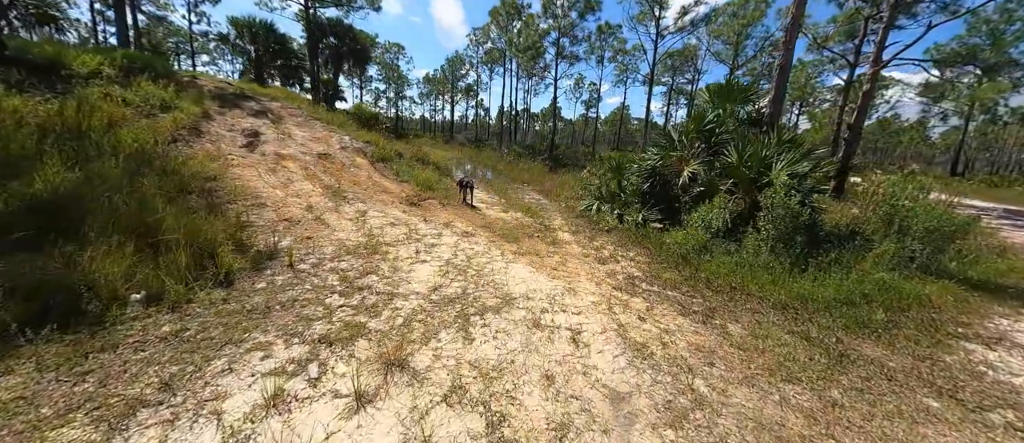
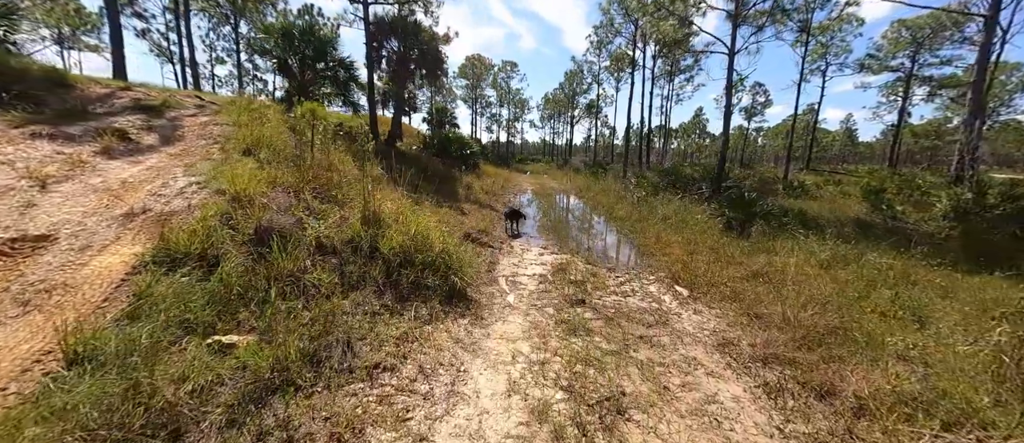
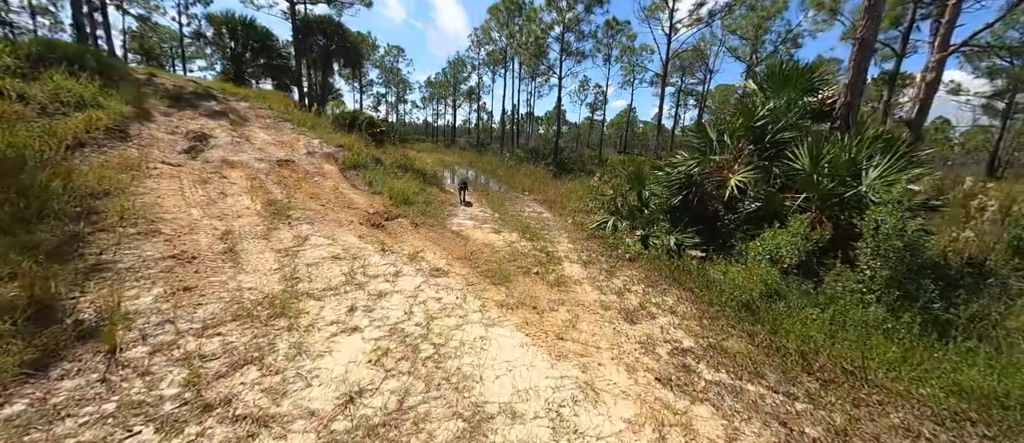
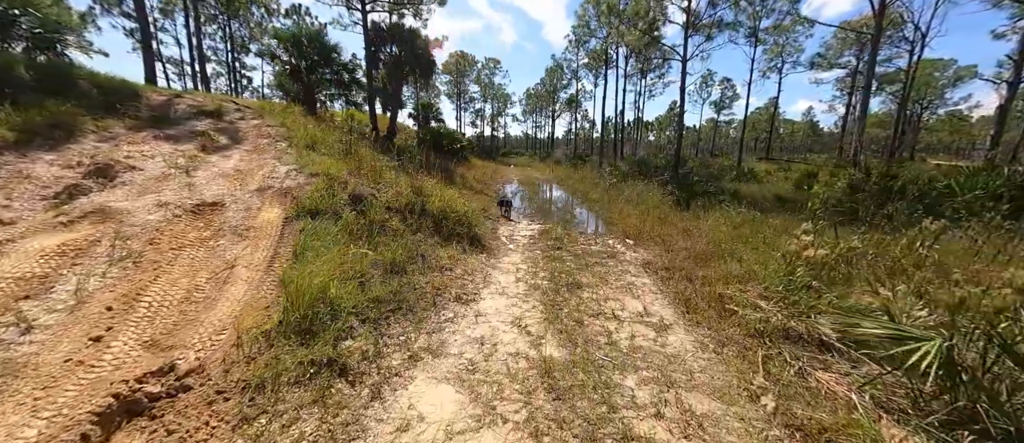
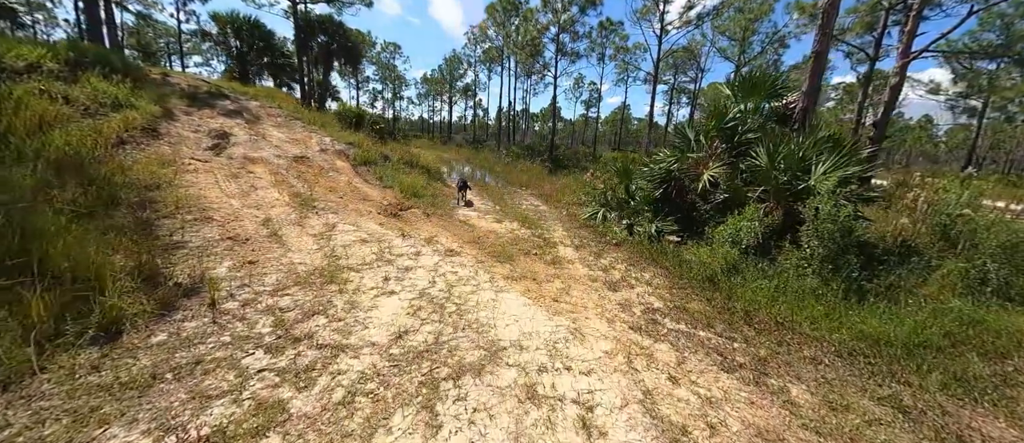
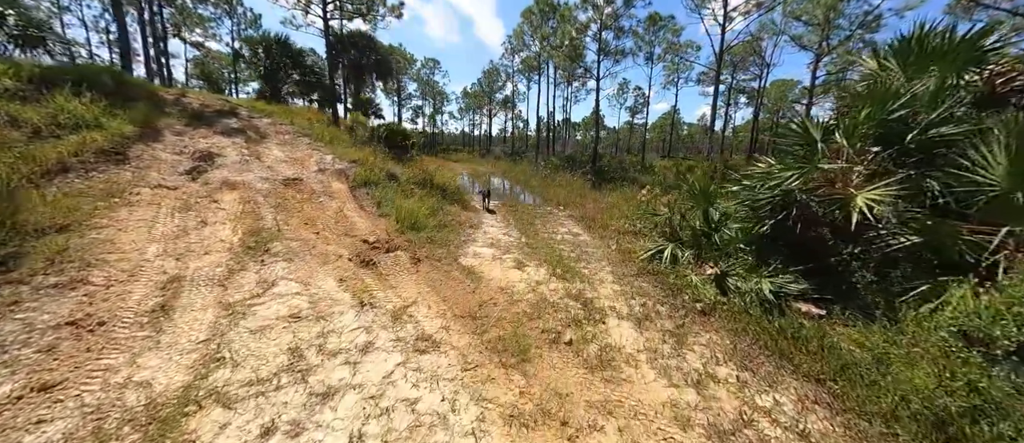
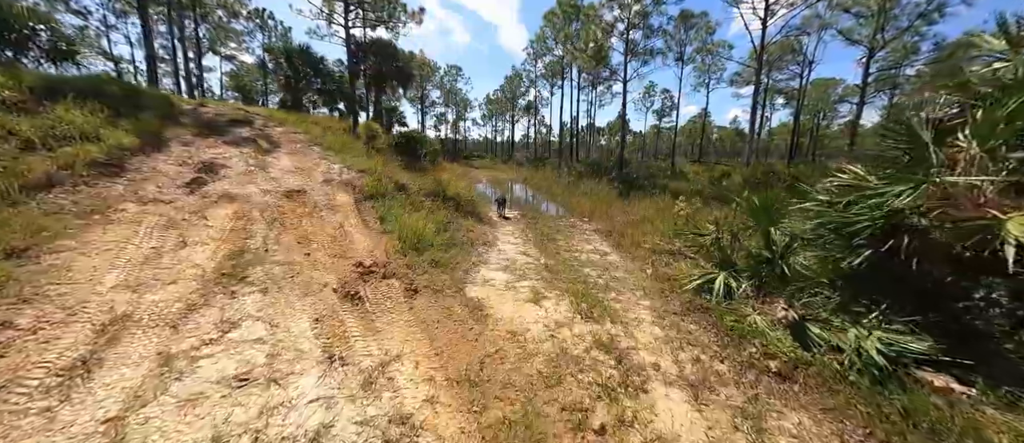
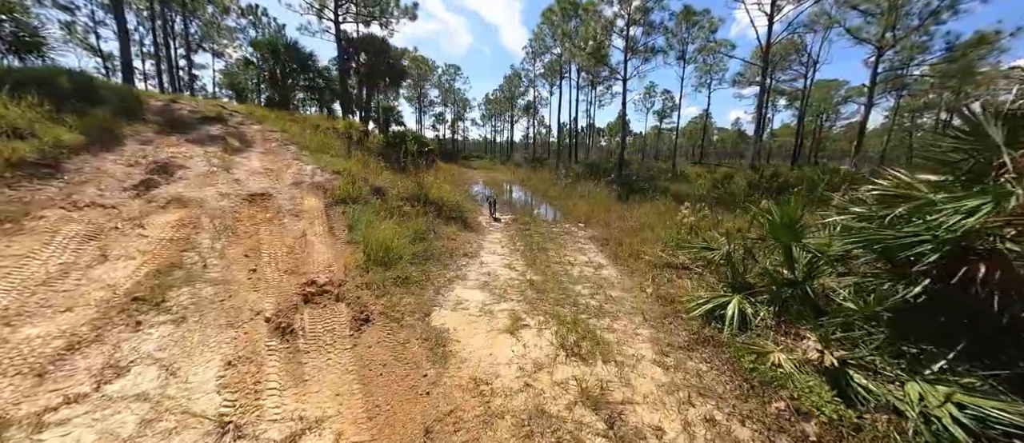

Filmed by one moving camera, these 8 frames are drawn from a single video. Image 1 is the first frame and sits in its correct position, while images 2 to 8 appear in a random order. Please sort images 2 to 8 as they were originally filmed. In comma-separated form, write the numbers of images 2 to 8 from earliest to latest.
5, 3, 6, 7, 8, 4, 2
